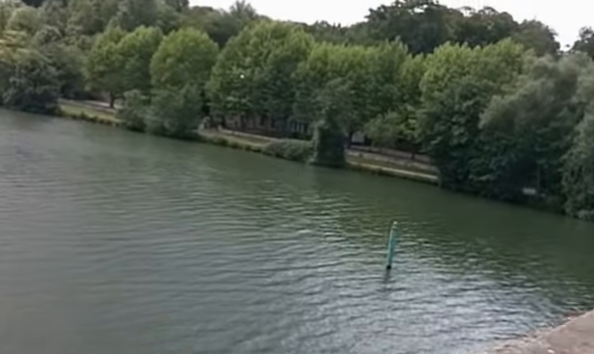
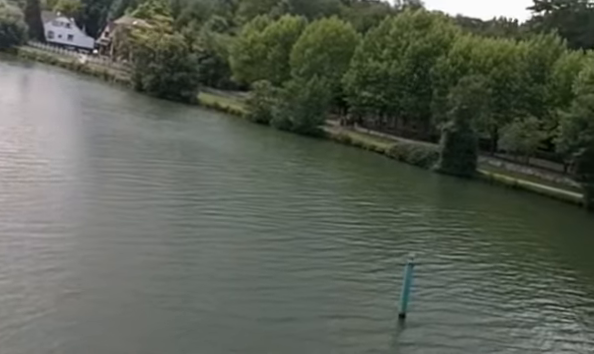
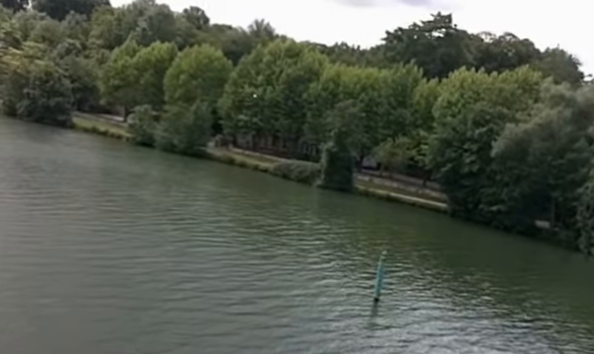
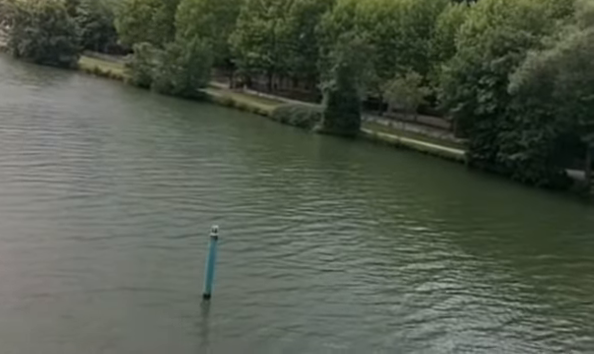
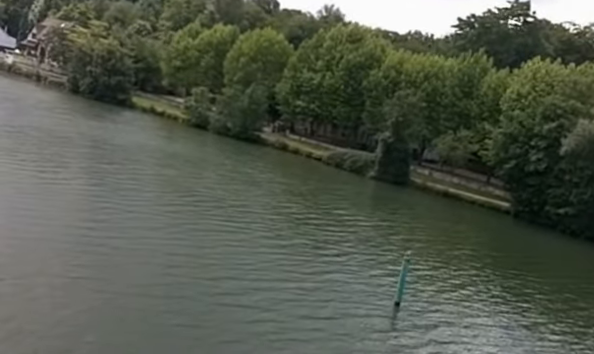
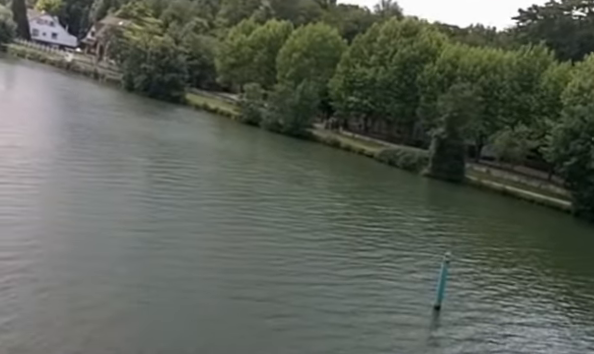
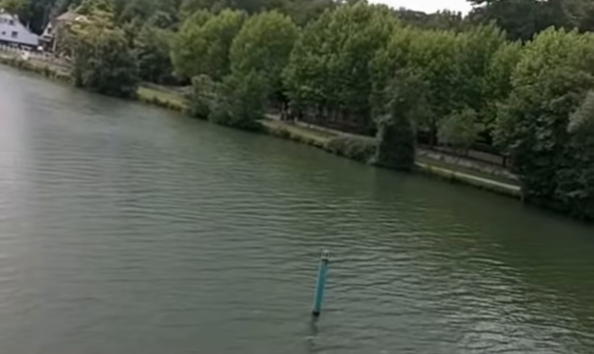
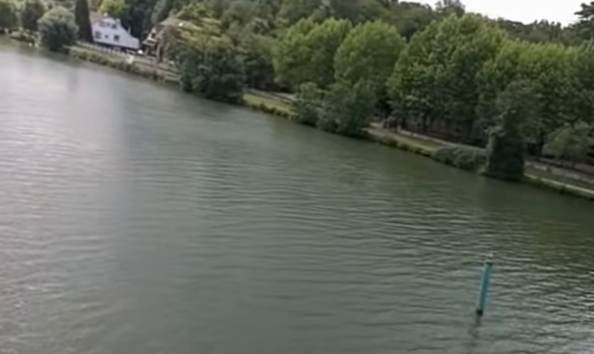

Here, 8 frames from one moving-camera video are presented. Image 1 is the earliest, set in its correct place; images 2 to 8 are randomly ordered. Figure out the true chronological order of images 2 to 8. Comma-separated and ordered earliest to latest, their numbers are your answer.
3, 5, 6, 8, 2, 7, 4
